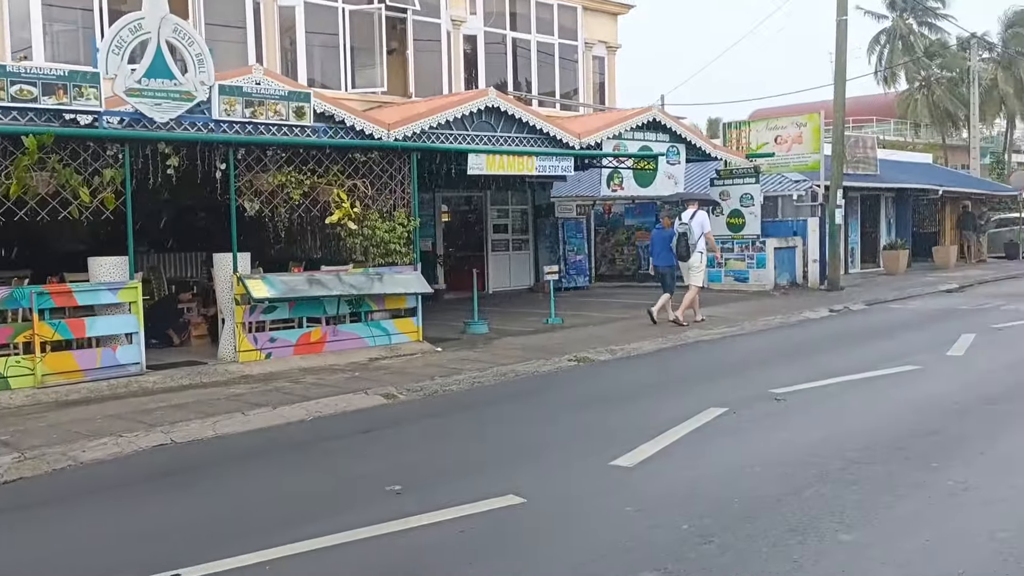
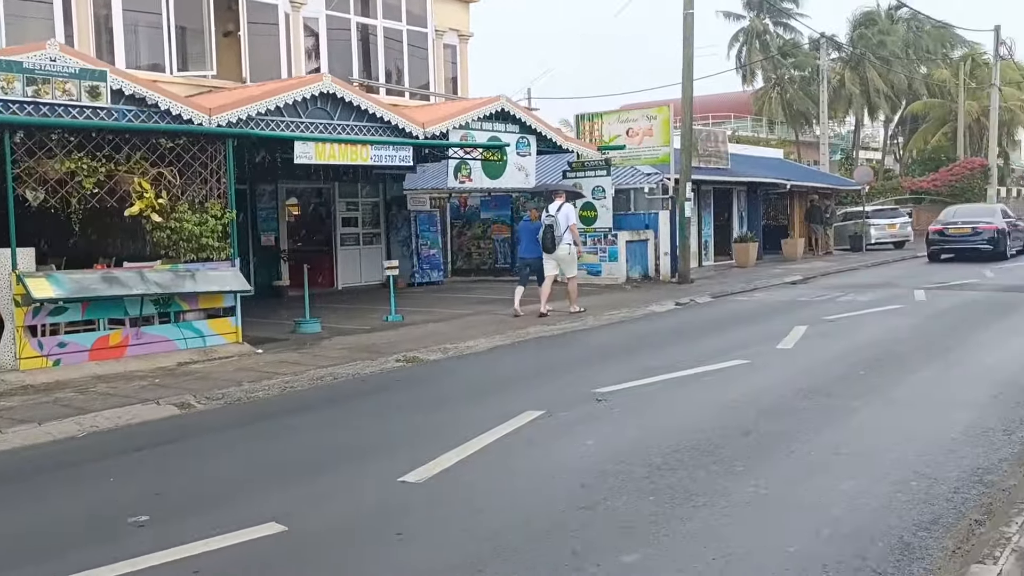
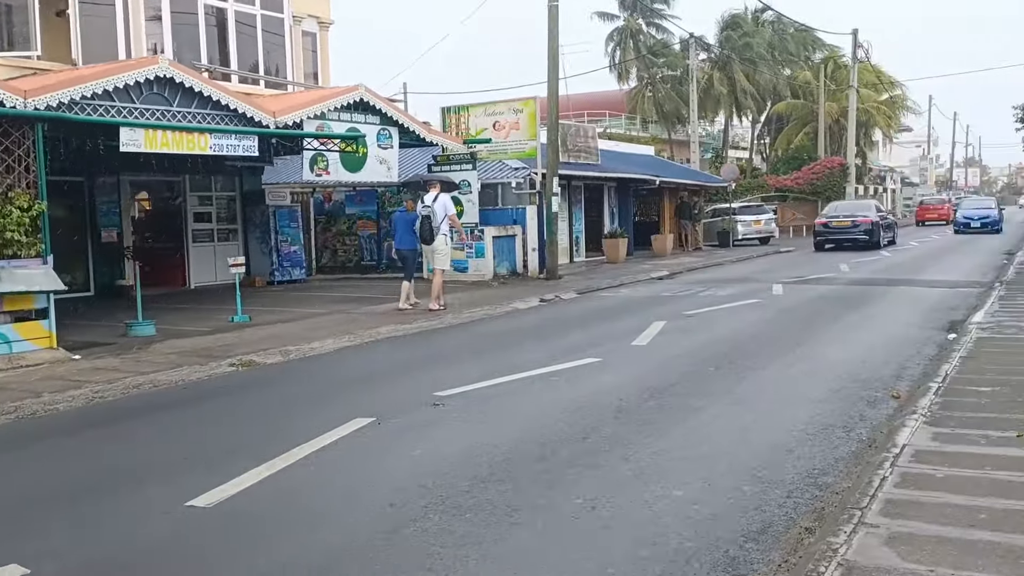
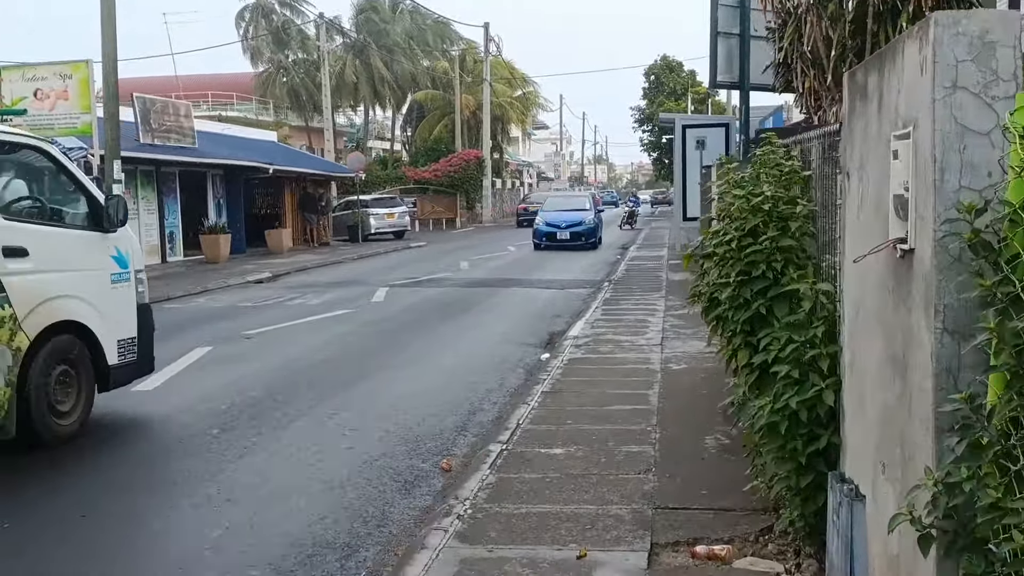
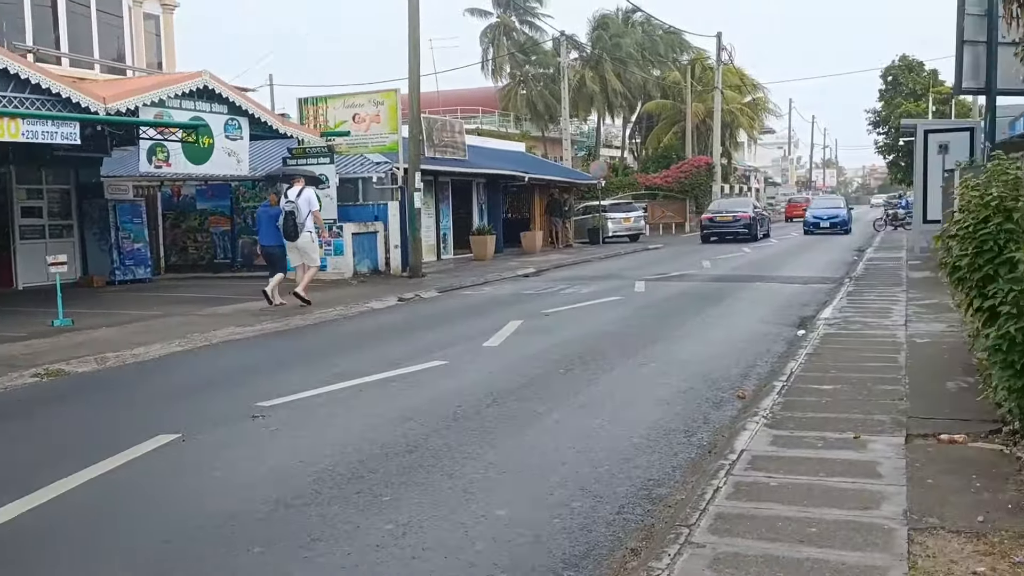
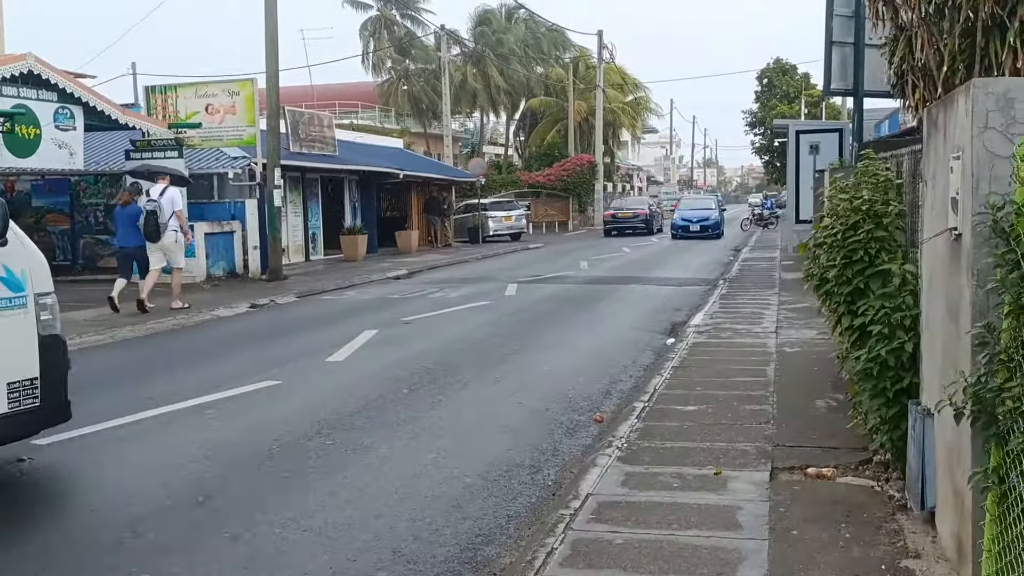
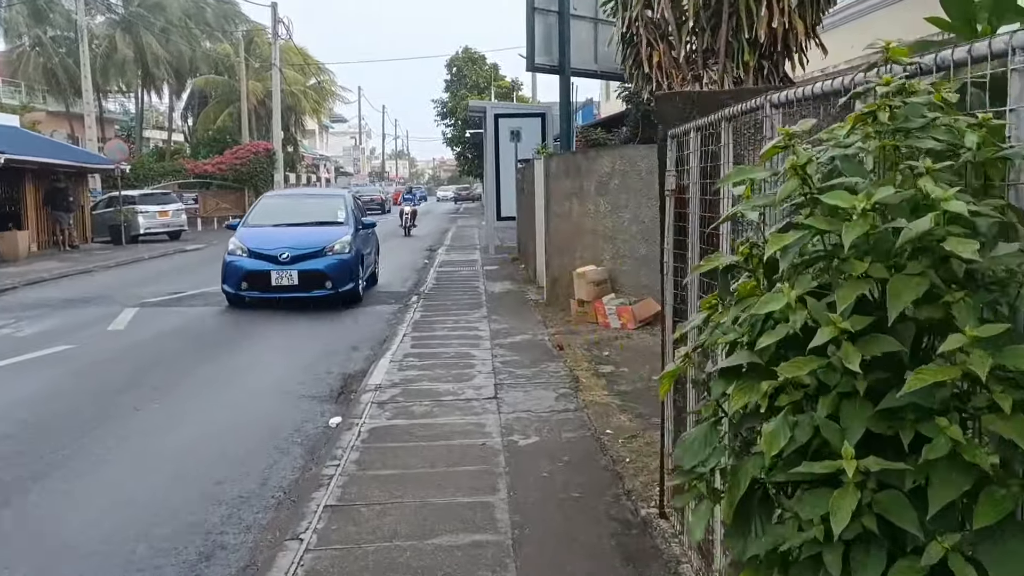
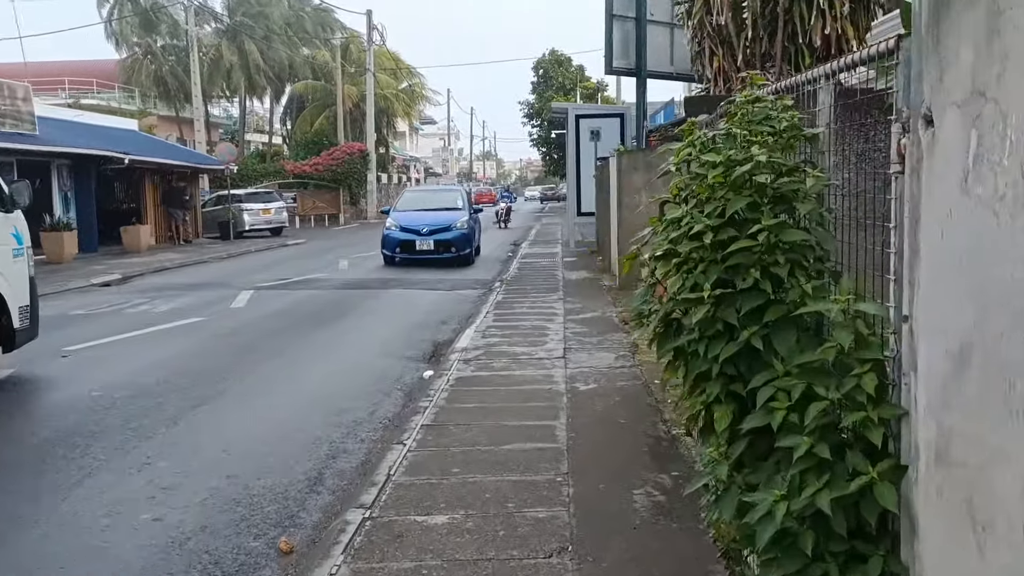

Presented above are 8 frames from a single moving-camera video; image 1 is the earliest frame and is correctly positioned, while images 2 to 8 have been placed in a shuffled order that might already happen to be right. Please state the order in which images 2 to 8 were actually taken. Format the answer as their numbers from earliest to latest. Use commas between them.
2, 3, 5, 6, 4, 8, 7
